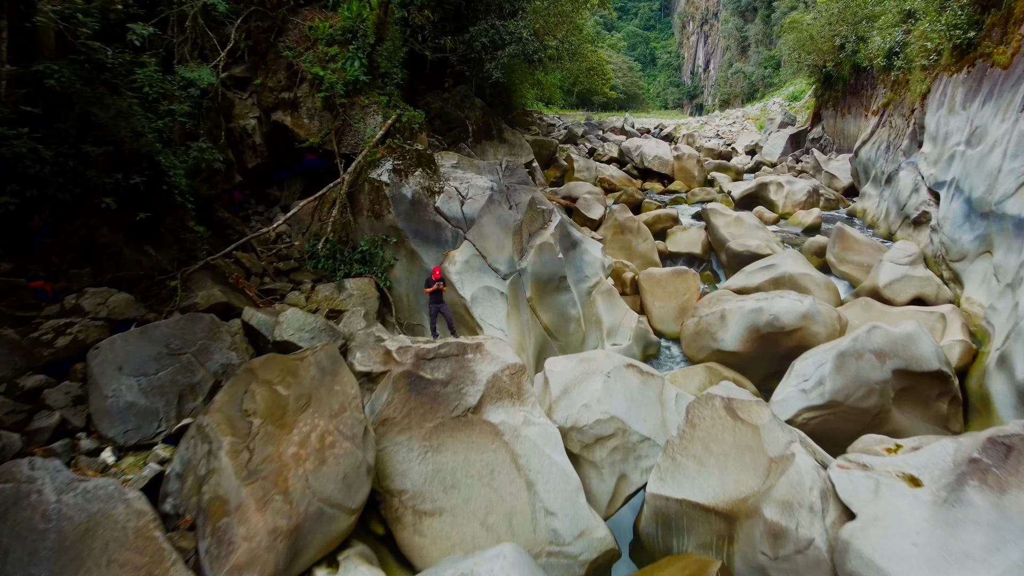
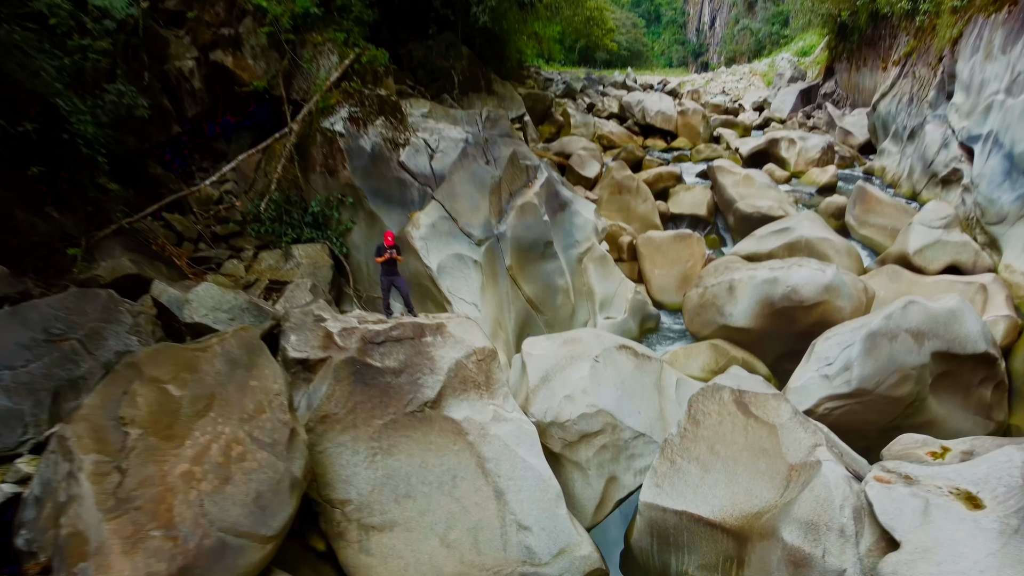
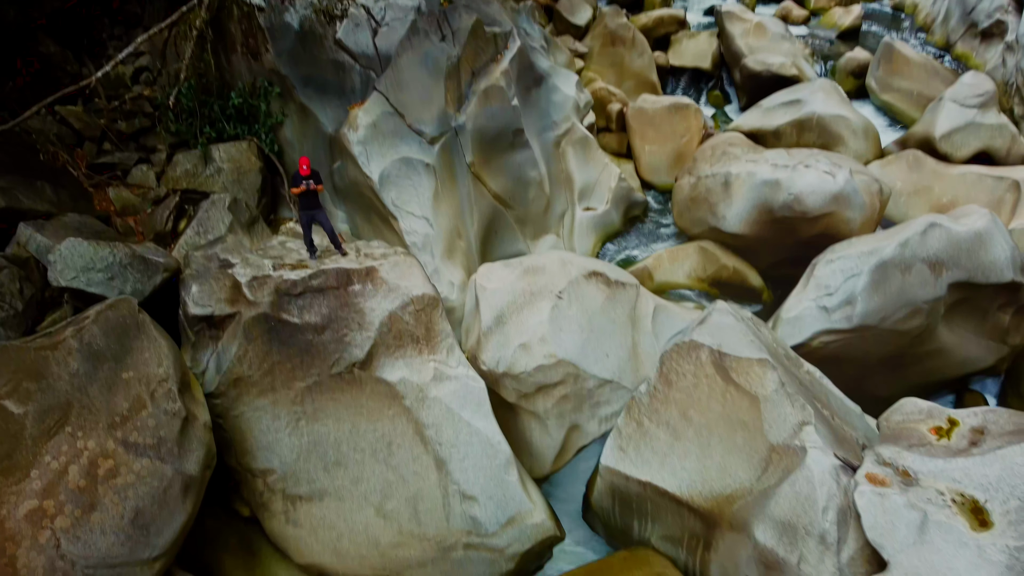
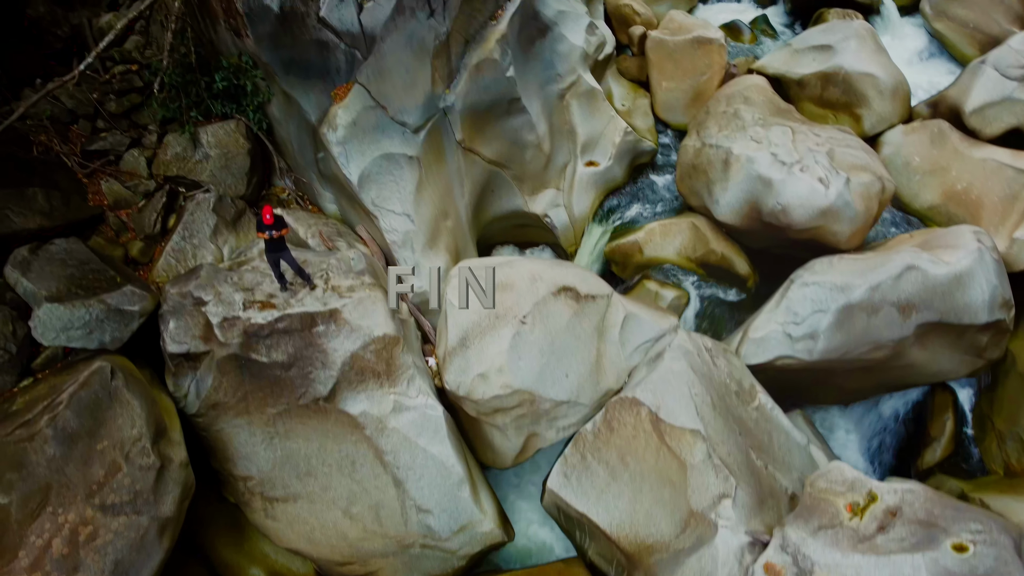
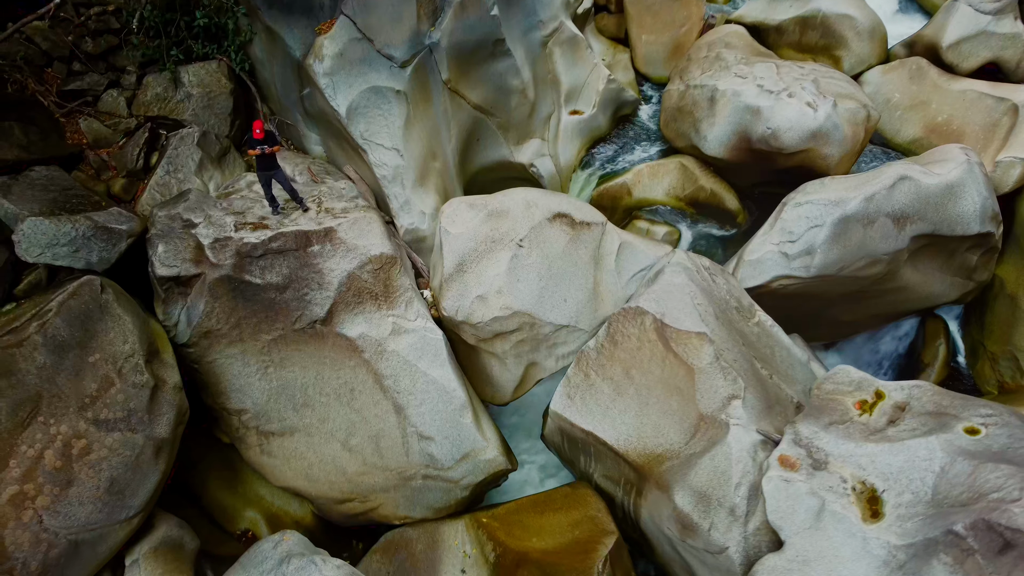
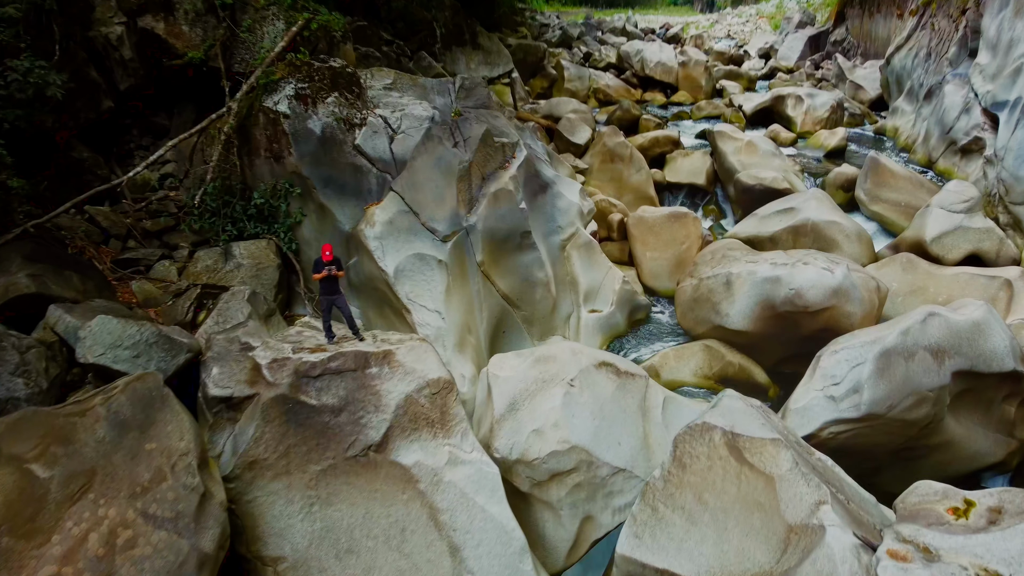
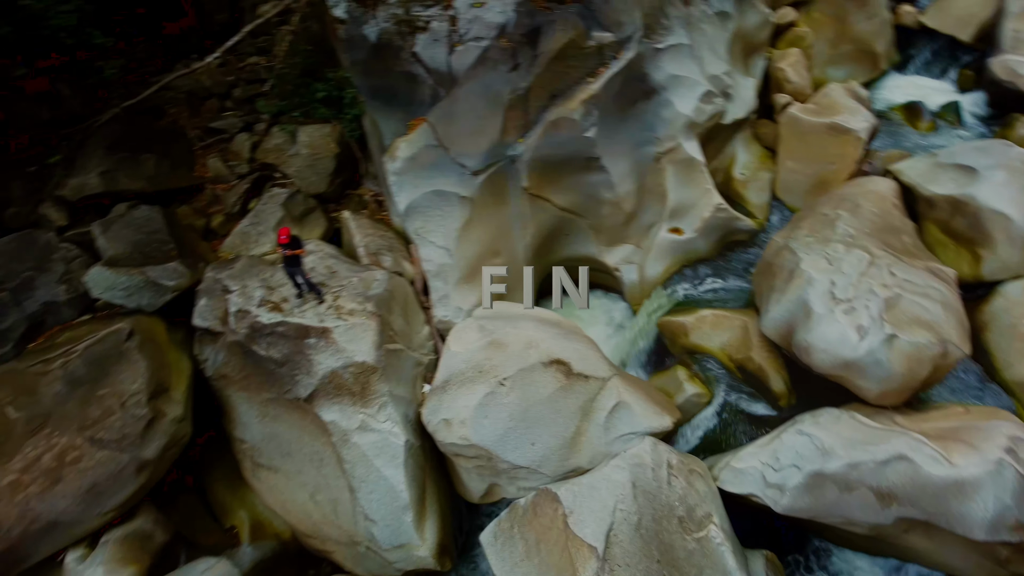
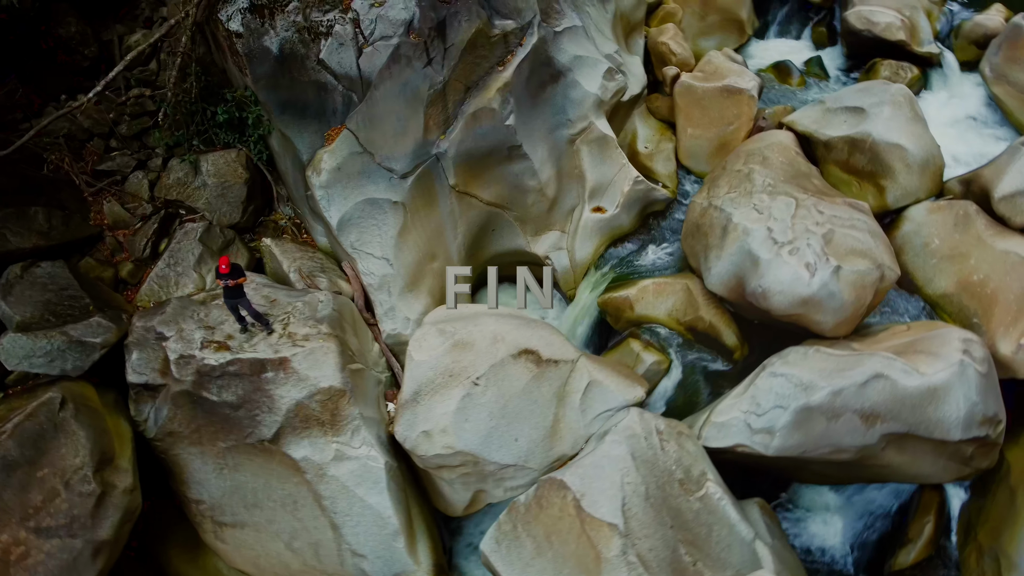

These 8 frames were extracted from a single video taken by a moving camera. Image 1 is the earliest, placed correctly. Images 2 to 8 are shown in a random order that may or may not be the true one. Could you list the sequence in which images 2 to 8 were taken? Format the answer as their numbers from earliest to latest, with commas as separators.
2, 6, 3, 5, 4, 8, 7
